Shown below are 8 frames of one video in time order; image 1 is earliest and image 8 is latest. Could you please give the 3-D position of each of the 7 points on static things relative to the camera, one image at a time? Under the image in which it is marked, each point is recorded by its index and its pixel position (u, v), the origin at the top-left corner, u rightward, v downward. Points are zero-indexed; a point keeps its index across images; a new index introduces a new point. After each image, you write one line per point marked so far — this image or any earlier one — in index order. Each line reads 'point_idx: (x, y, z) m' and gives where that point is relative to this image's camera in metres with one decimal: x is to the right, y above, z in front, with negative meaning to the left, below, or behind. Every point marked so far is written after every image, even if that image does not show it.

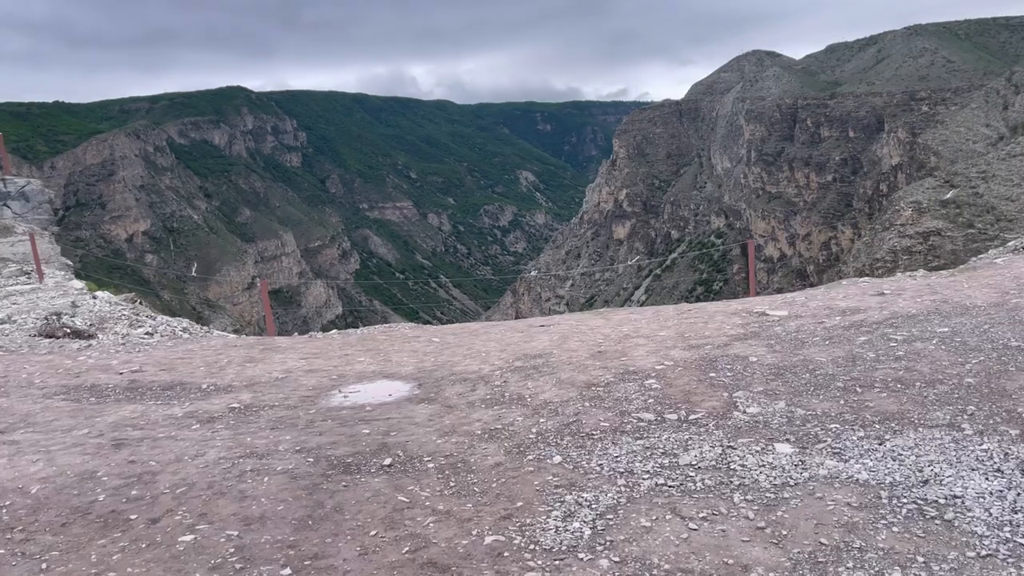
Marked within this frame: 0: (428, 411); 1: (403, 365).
0: (-0.7, -1.0, +6.7) m
1: (-1.2, -0.8, +8.8) m
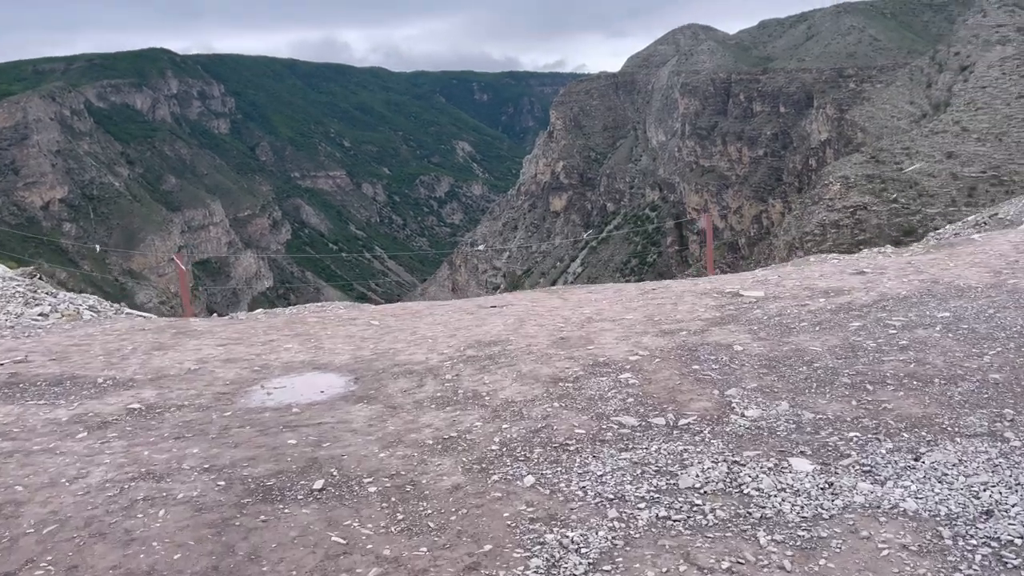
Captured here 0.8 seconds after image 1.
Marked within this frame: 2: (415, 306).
0: (-1.0, -0.9, +5.7) m
1: (-1.7, -0.6, +7.7) m
2: (-1.2, -0.2, +10.1) m
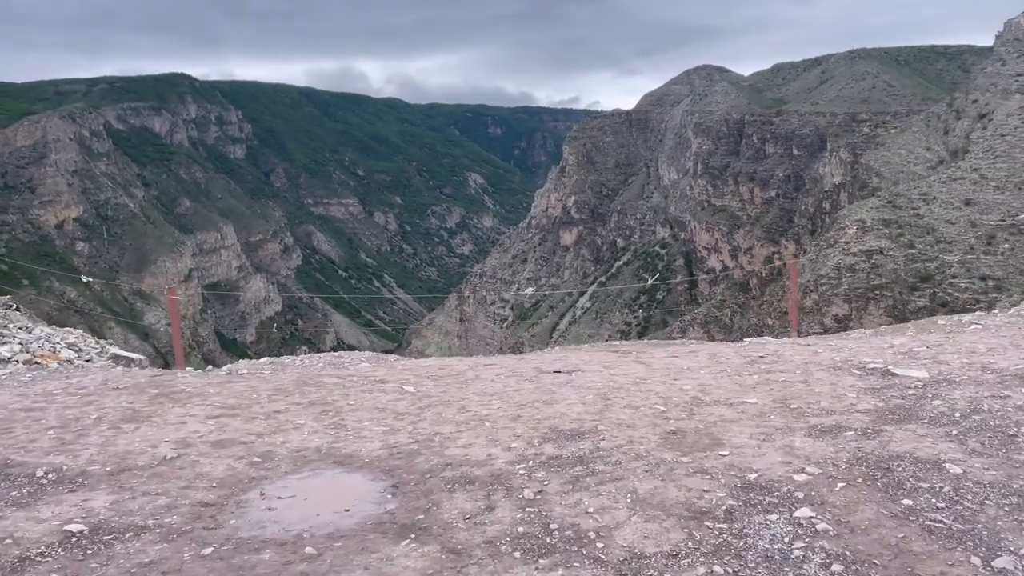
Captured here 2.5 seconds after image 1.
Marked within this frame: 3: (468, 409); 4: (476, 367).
0: (-0.4, -1.3, +3.7) m
1: (-1.0, -1.1, +5.8) m
2: (-0.5, -0.8, +8.2) m
3: (-0.3, -1.0, +6.3) m
4: (-0.3, -0.8, +8.0) m
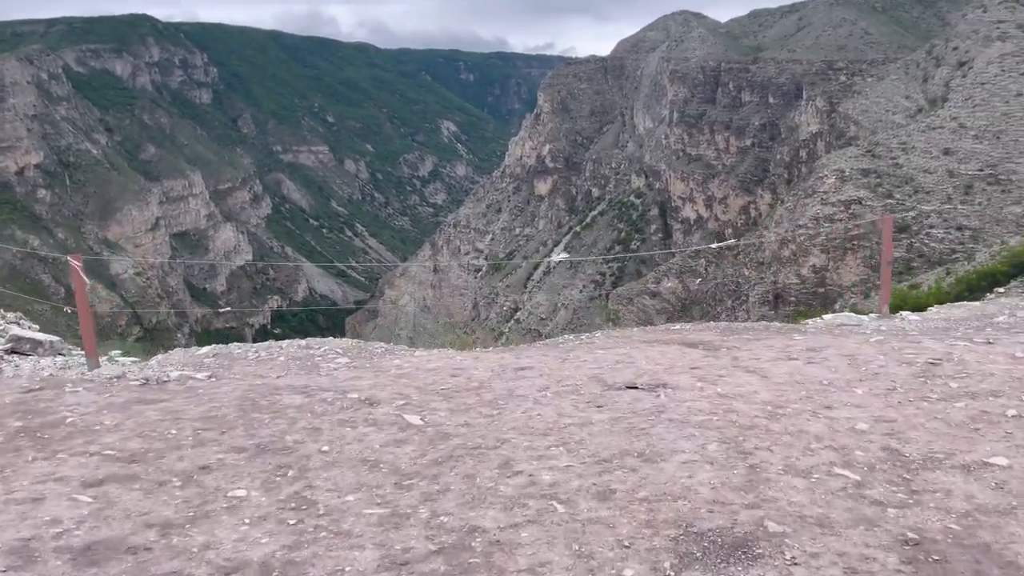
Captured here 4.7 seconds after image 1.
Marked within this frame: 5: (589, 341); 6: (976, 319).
0: (0.0, -1.3, +1.3) m
1: (-0.7, -1.0, +3.3) m
2: (-0.2, -0.6, +5.7) m
3: (0.0, -0.9, +3.8) m
4: (0.0, -0.6, +5.5) m
5: (+0.7, -0.5, +6.9) m
6: (+4.2, -0.3, +7.3) m
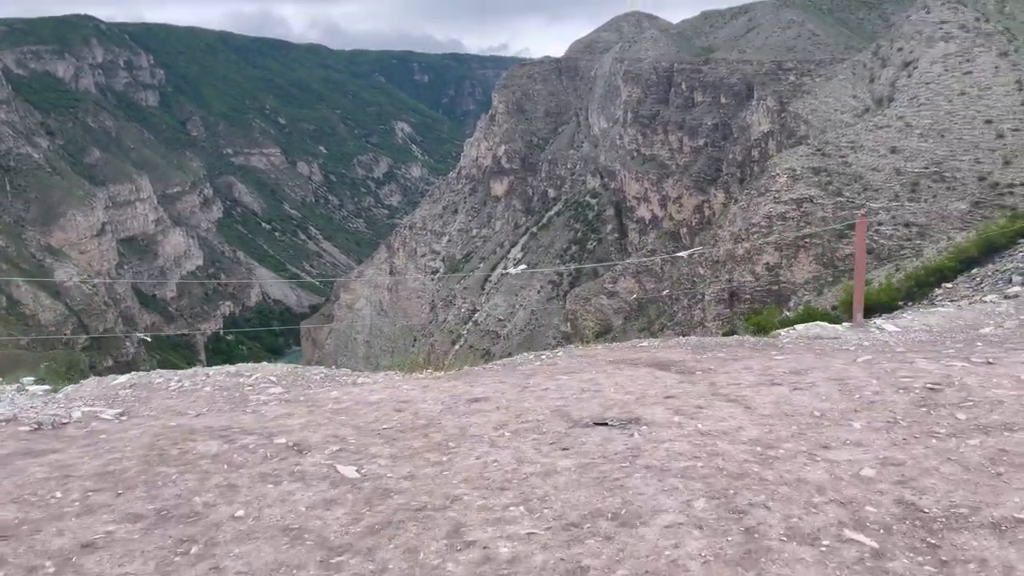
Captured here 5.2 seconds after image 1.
0: (0.0, -1.5, +0.6) m
1: (-0.8, -1.2, +2.6) m
2: (-0.5, -0.7, +5.0) m
3: (-0.2, -1.0, +3.2) m
4: (-0.3, -0.8, +4.9) m
5: (+0.3, -0.6, +6.2) m
6: (+3.8, -0.4, +6.9) m
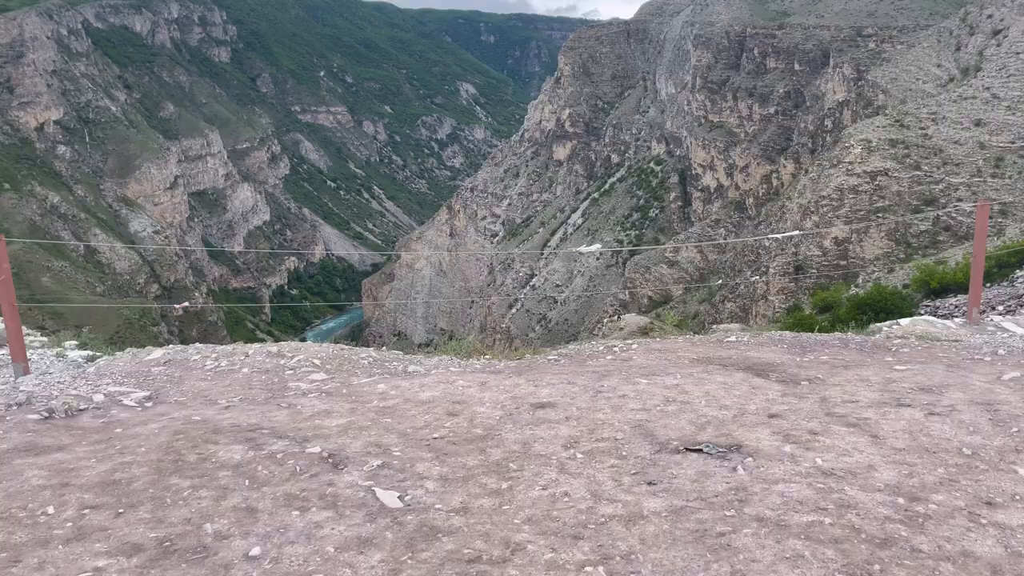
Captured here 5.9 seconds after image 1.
0: (0.0, -1.6, -0.1) m
1: (-0.6, -1.2, +2.0) m
2: (-0.1, -0.7, +4.3) m
3: (+0.1, -1.0, +2.5) m
4: (+0.1, -0.7, +4.1) m
5: (+0.8, -0.5, +5.5) m
6: (+4.3, -0.4, +5.9) m
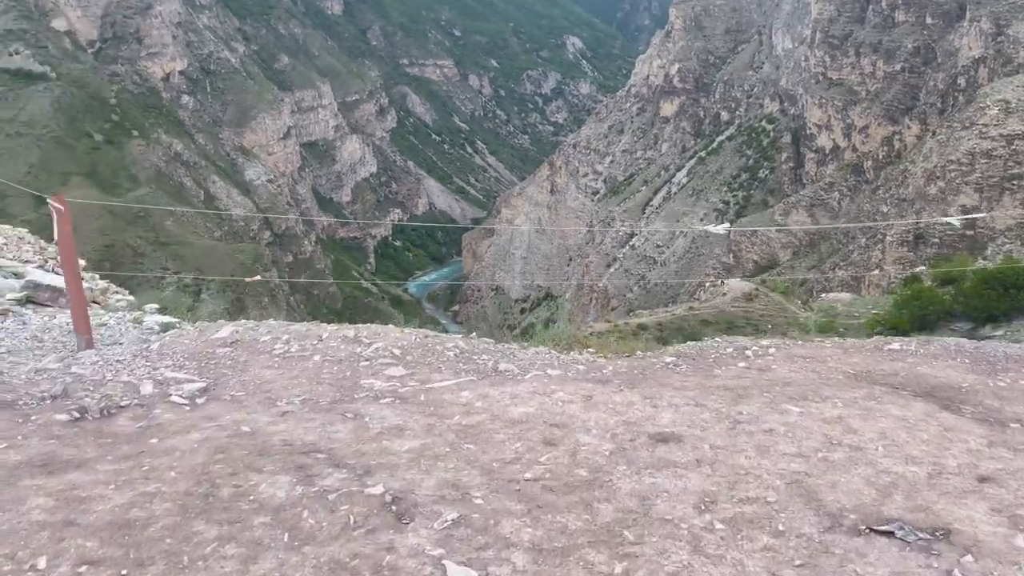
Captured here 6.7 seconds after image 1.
0: (-0.1, -1.8, -0.9) m
1: (-0.5, -1.3, +1.2) m
2: (+0.4, -0.7, +3.4) m
3: (+0.3, -1.1, +1.6) m
4: (+0.5, -0.7, +3.2) m
5: (+1.4, -0.5, +4.4) m
6: (+5.0, -0.5, +4.4) m
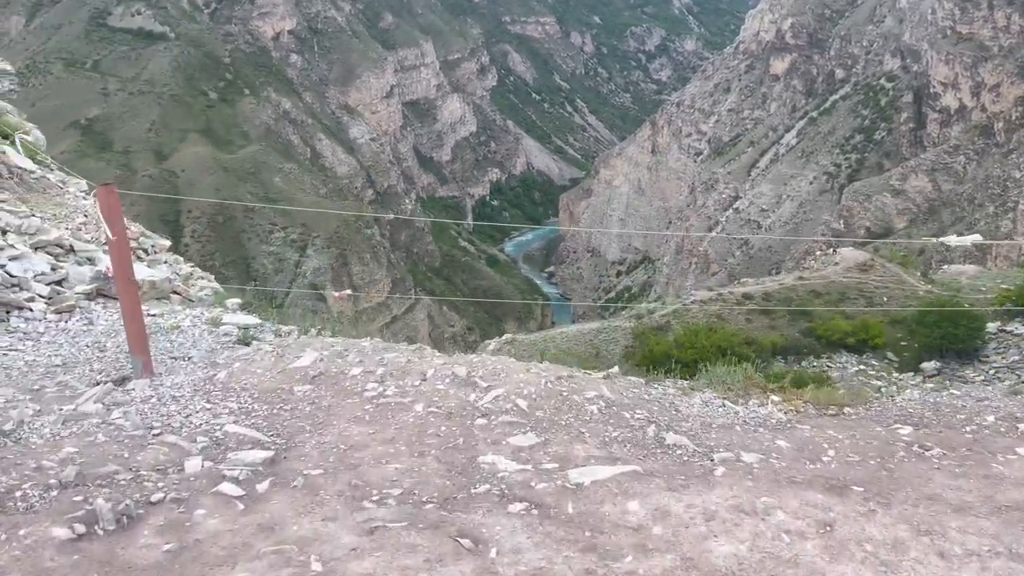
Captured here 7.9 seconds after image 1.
0: (0.0, -2.3, -2.2) m
1: (-0.2, -1.6, -0.1) m
2: (+0.9, -0.9, +2.0) m
3: (+0.7, -1.5, +0.2) m
4: (+1.1, -1.0, +1.8) m
5: (+2.1, -0.7, +2.9) m
6: (+5.6, -0.8, +2.5) m
